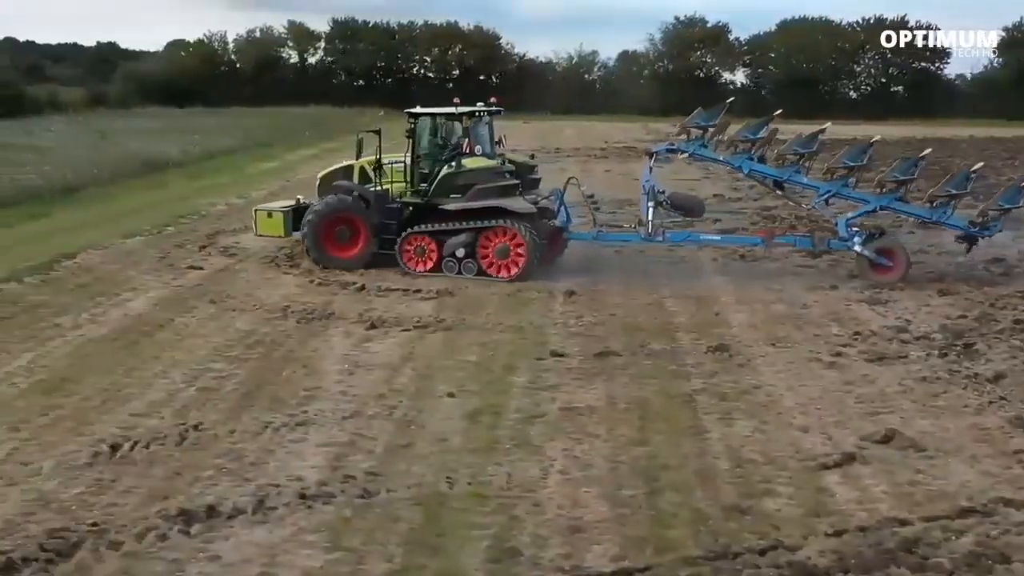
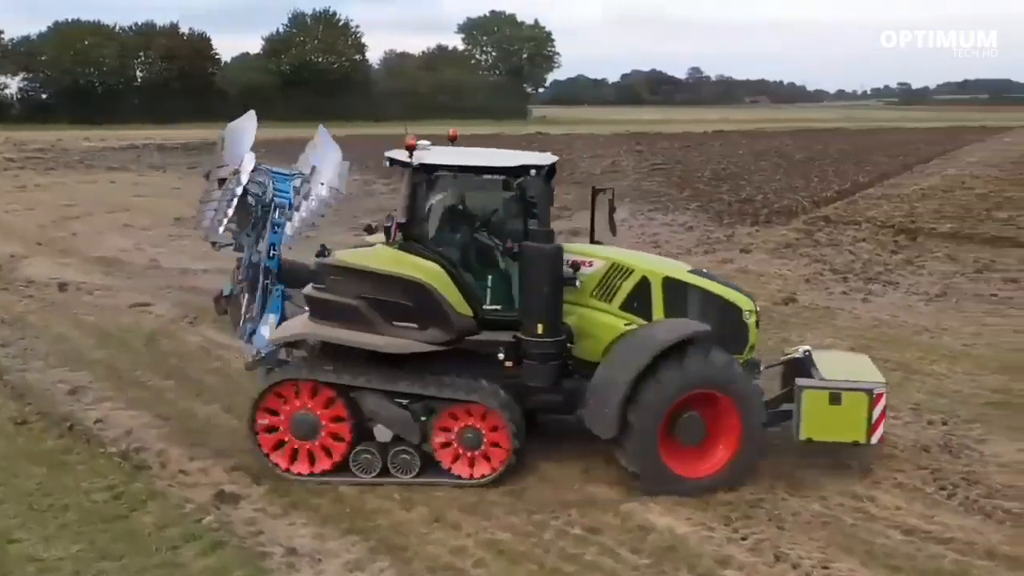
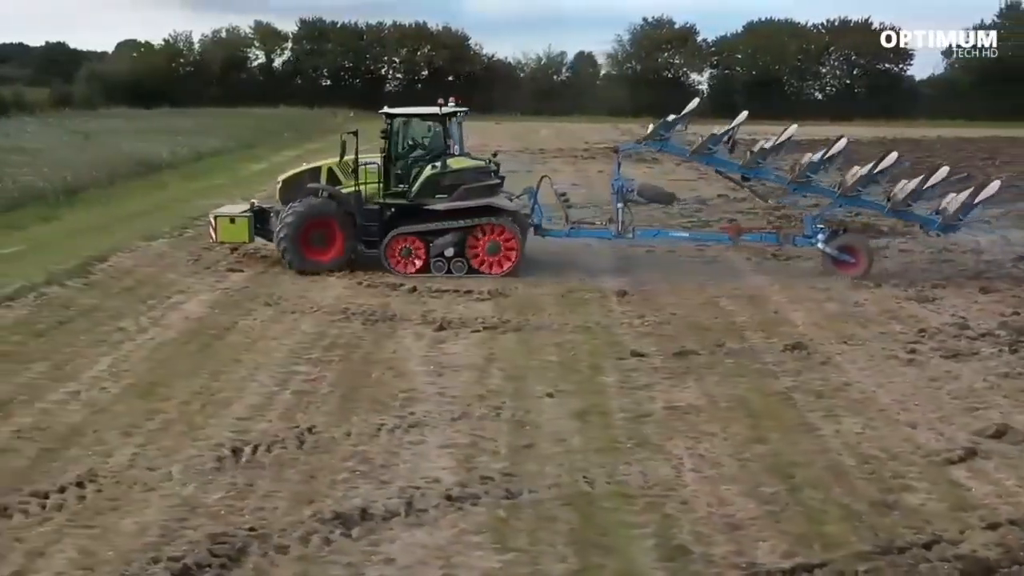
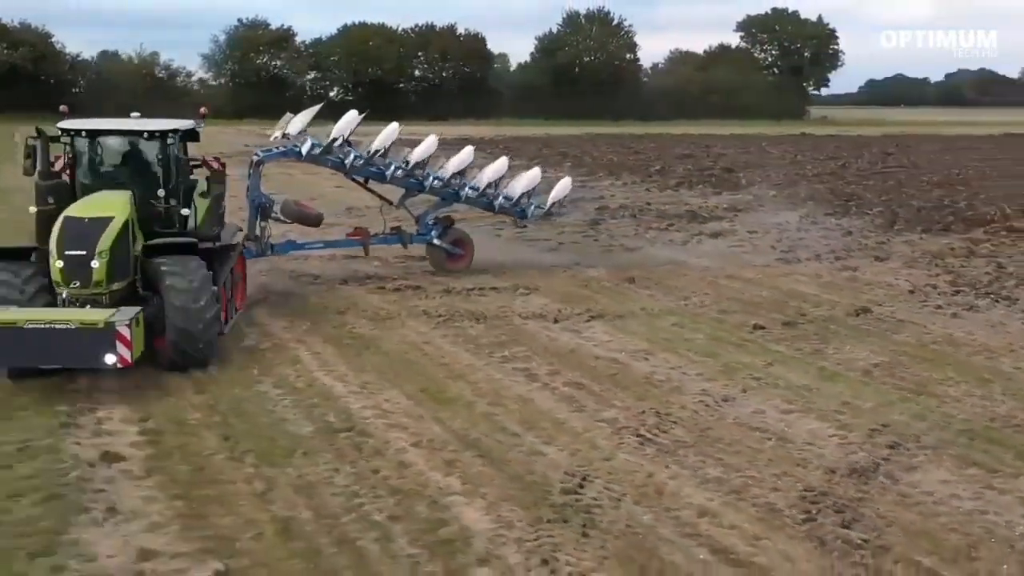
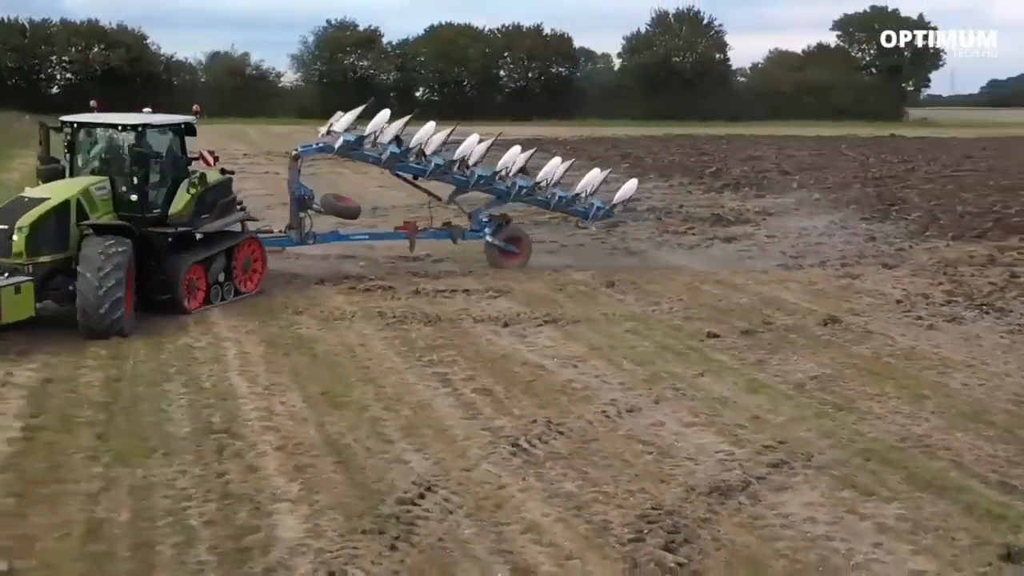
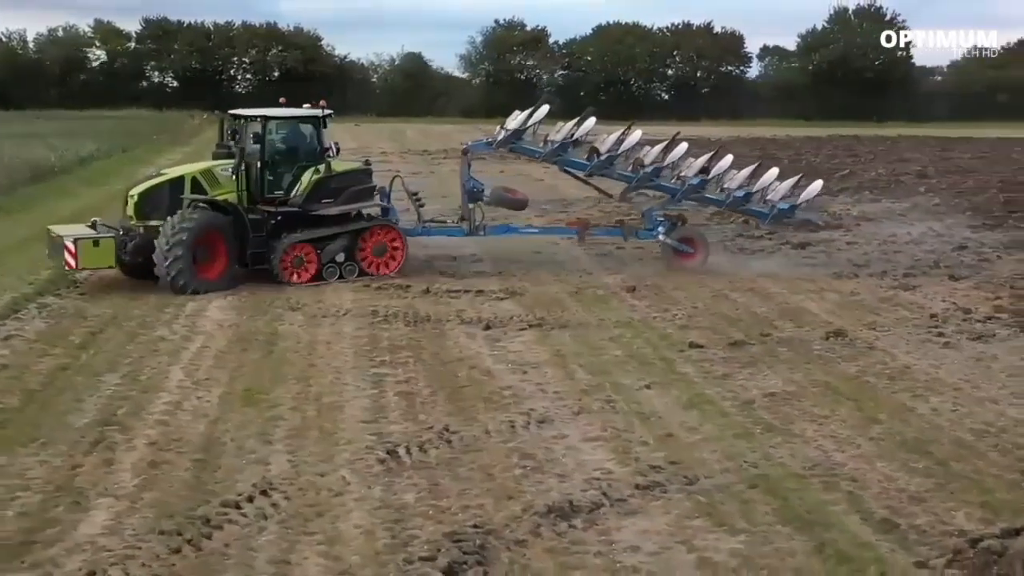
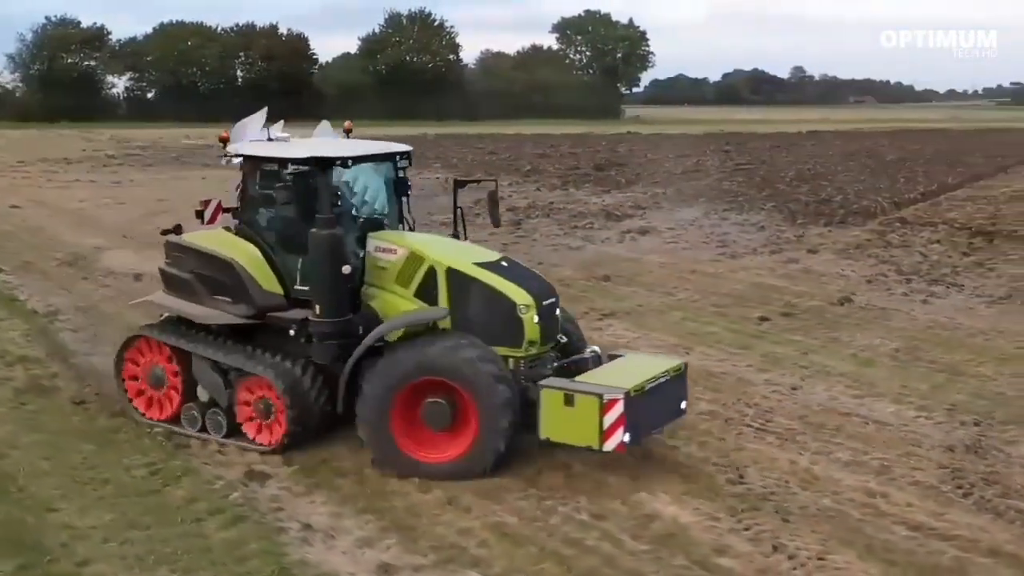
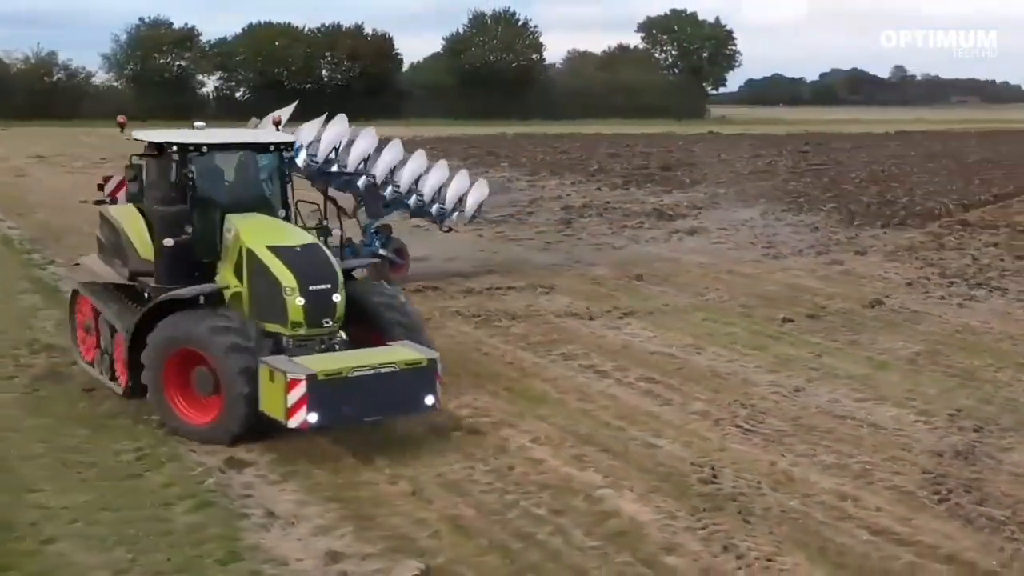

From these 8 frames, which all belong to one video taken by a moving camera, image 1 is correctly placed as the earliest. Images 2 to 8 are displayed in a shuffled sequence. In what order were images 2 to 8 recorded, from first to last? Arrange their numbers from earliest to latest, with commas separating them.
3, 6, 5, 4, 8, 7, 2
